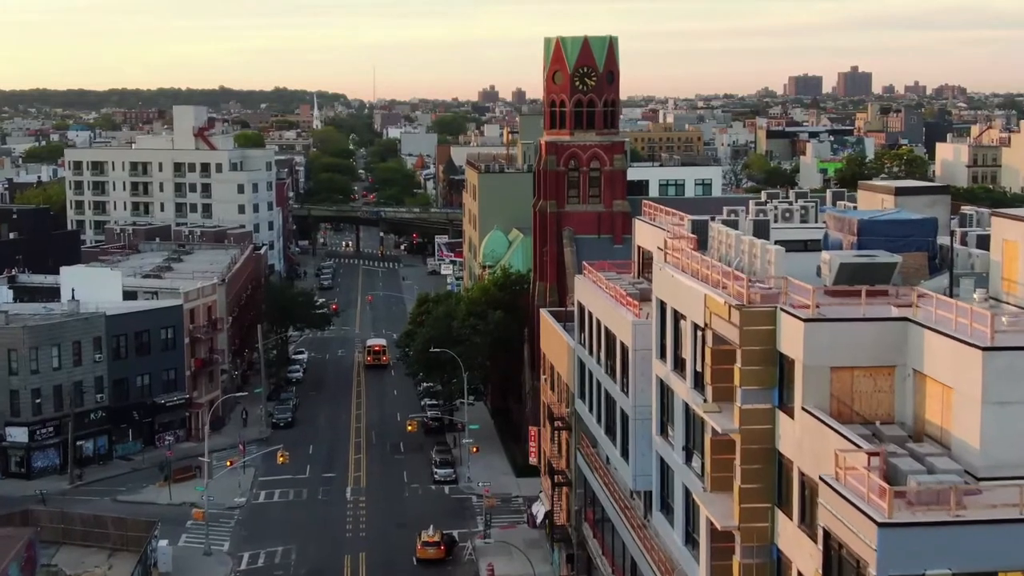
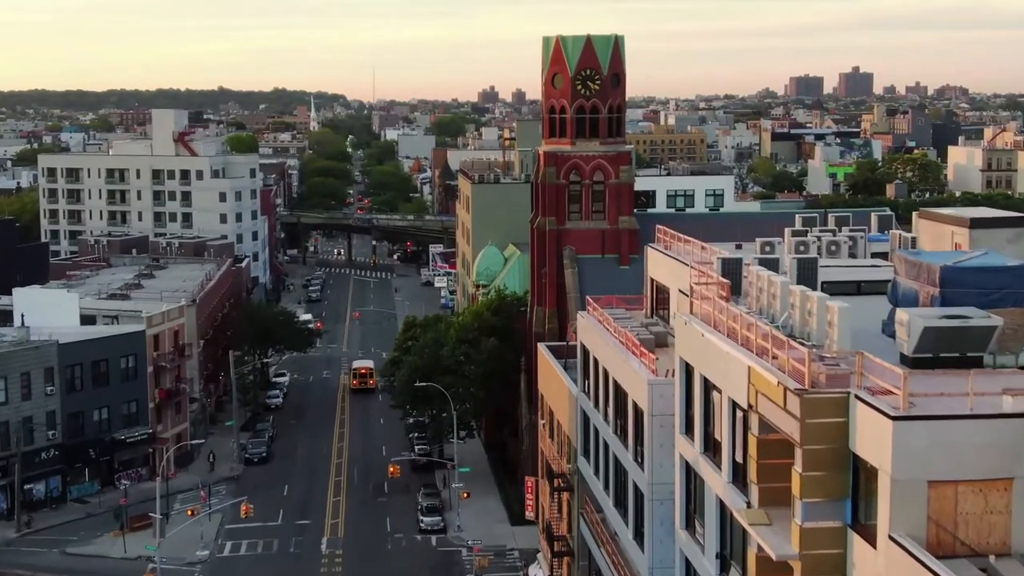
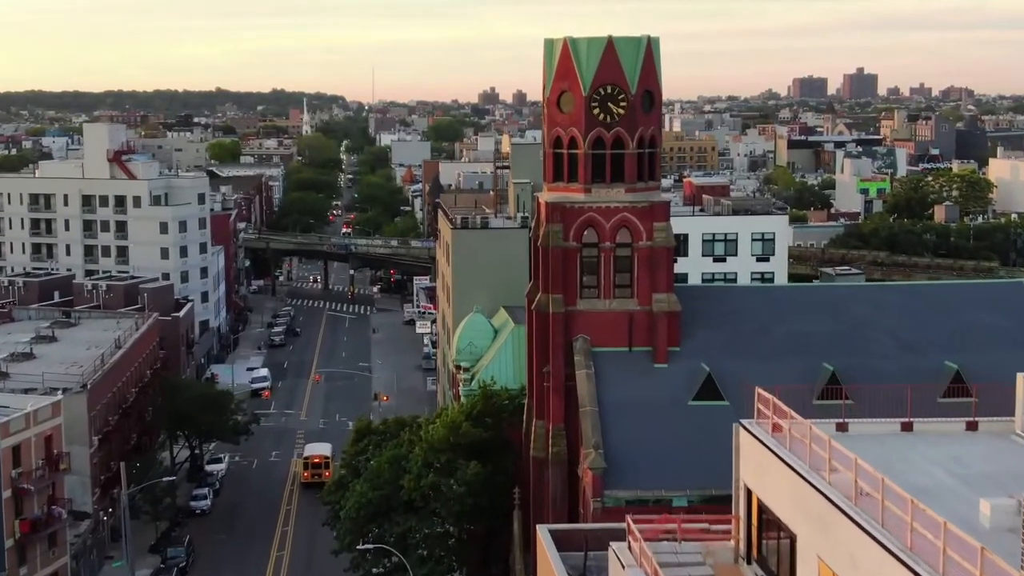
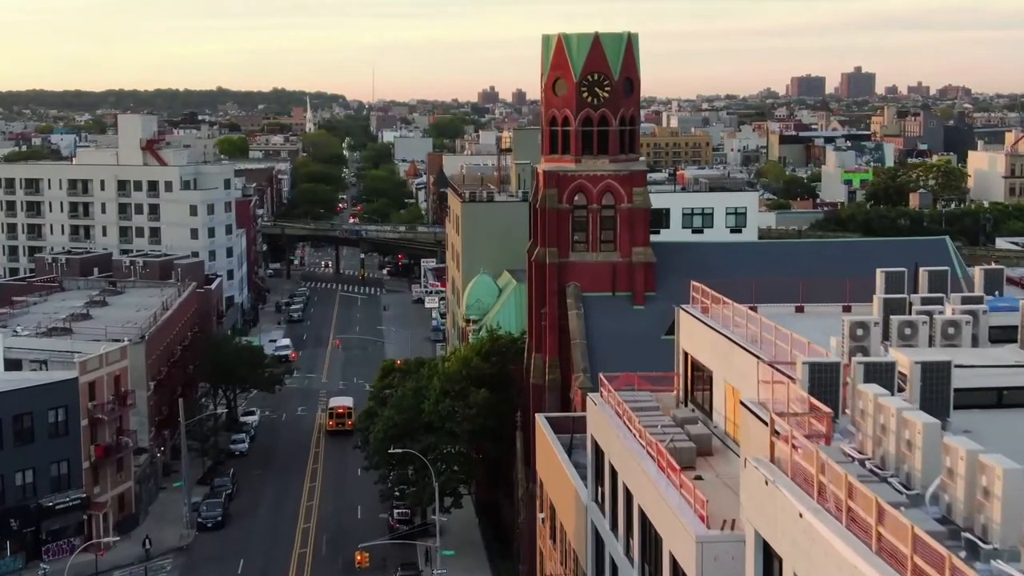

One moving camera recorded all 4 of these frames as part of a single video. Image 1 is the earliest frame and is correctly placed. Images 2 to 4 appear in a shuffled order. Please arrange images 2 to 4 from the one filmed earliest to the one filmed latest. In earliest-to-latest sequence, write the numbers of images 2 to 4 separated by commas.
2, 4, 3
